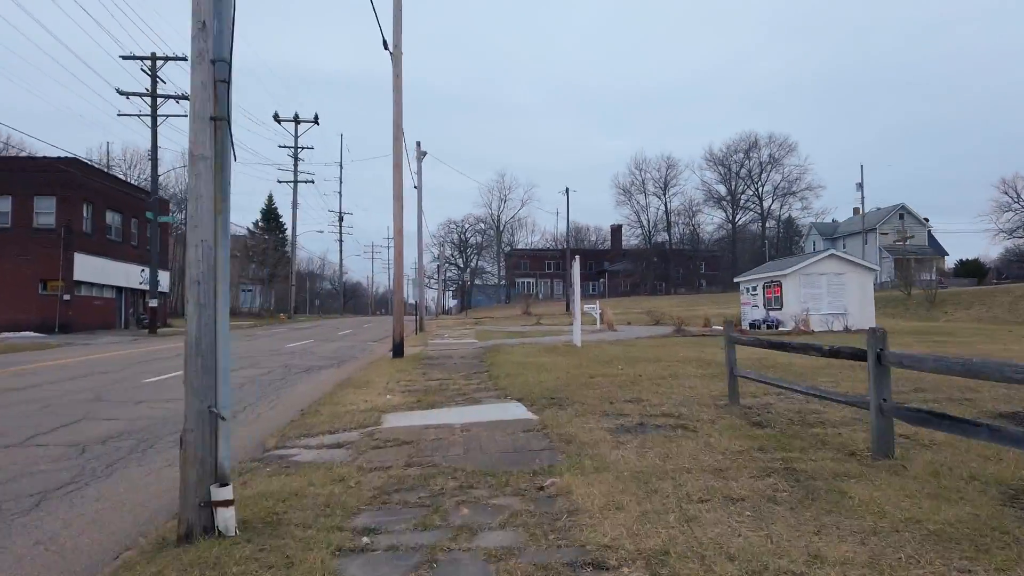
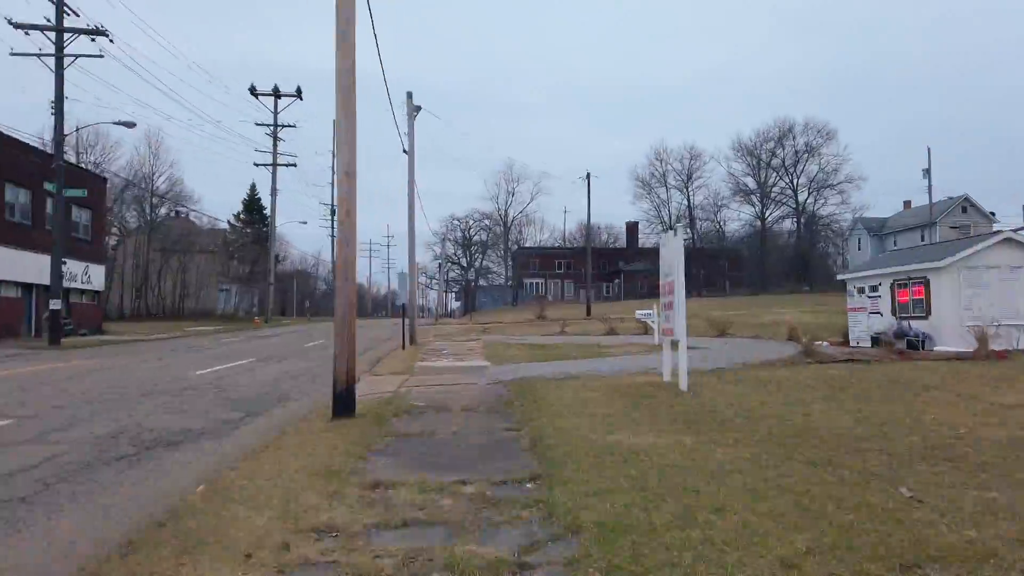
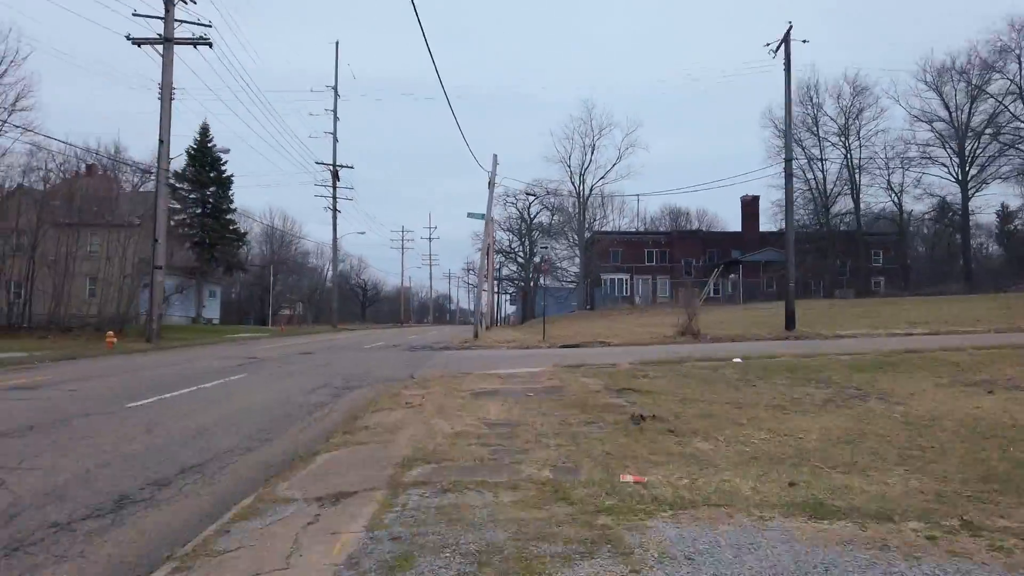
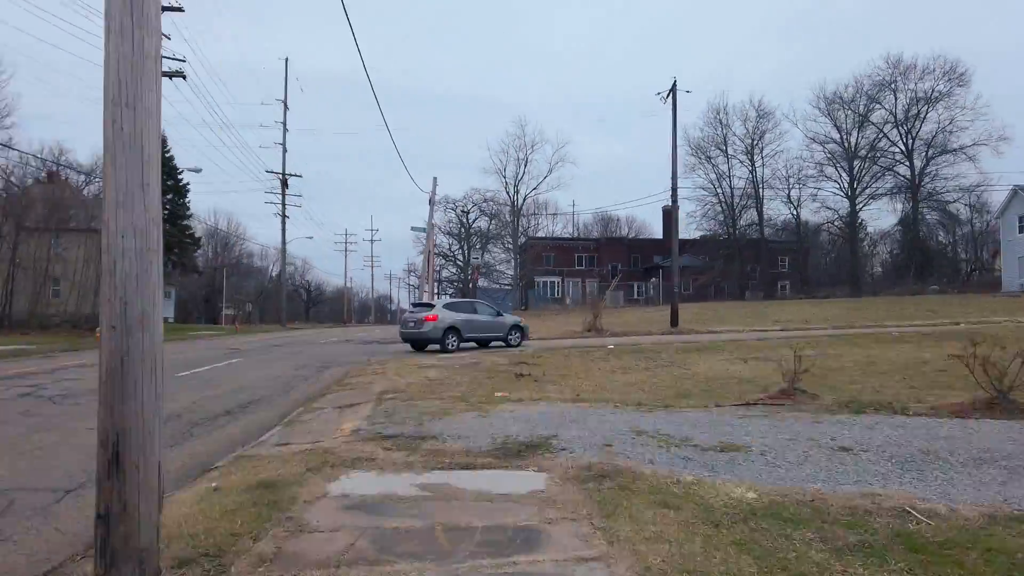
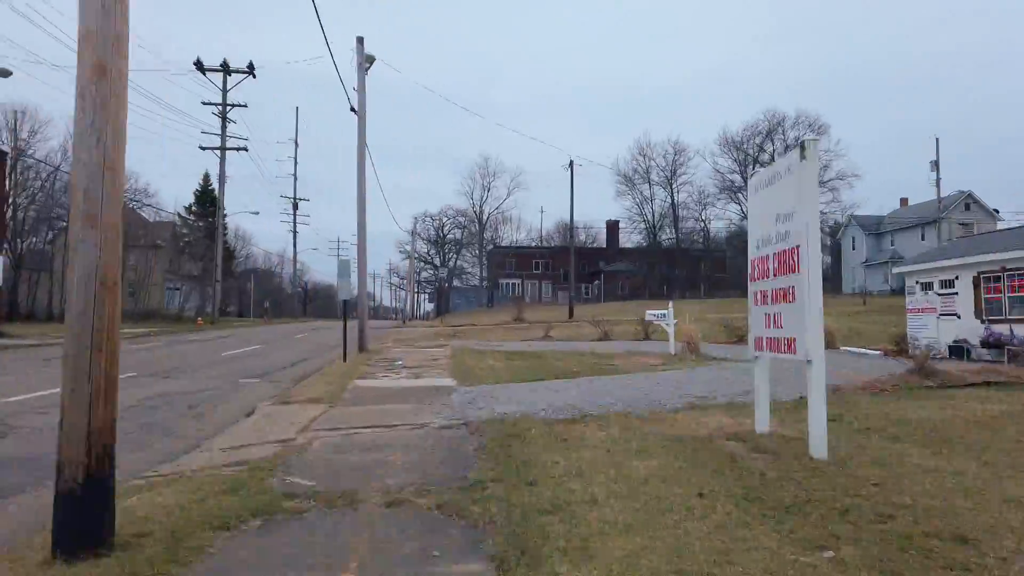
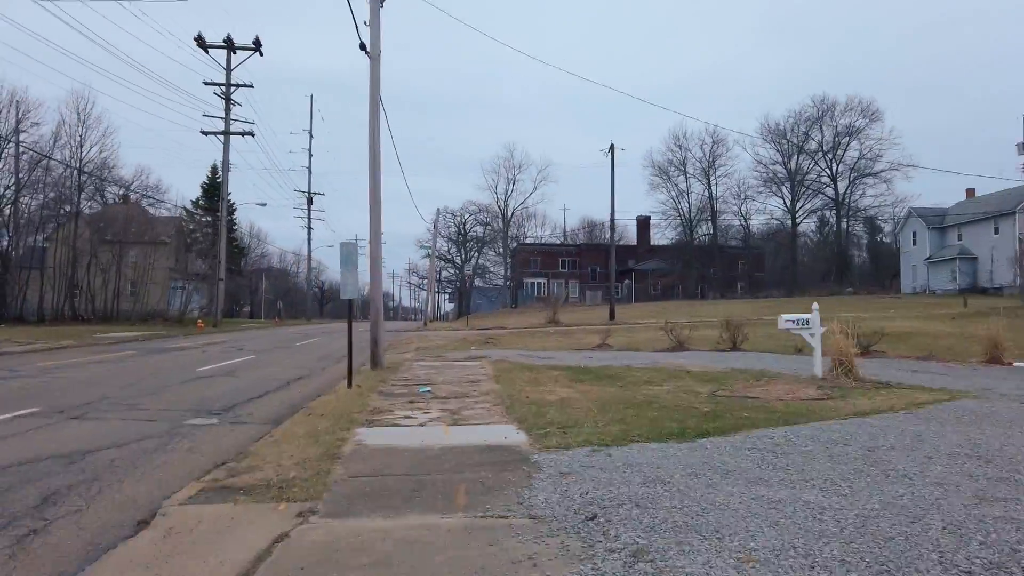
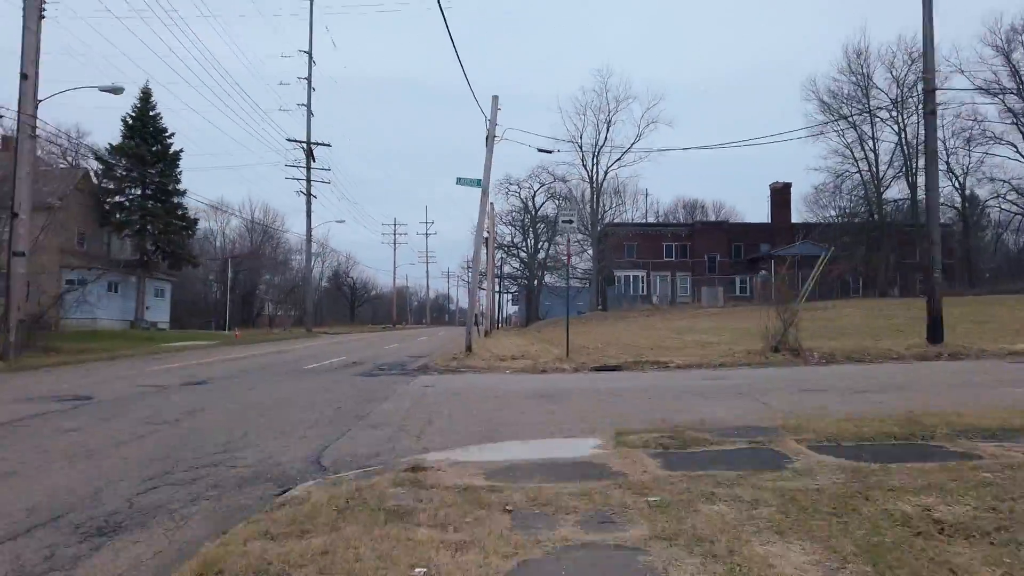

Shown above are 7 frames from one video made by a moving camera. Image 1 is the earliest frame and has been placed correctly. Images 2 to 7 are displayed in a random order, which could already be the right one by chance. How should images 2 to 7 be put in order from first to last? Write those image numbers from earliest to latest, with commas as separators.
2, 5, 6, 4, 3, 7
